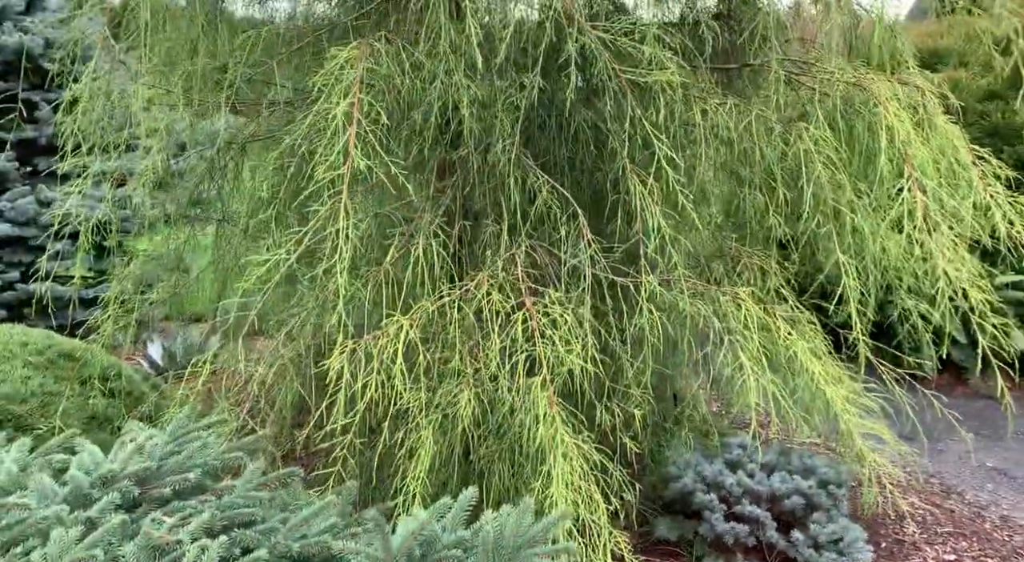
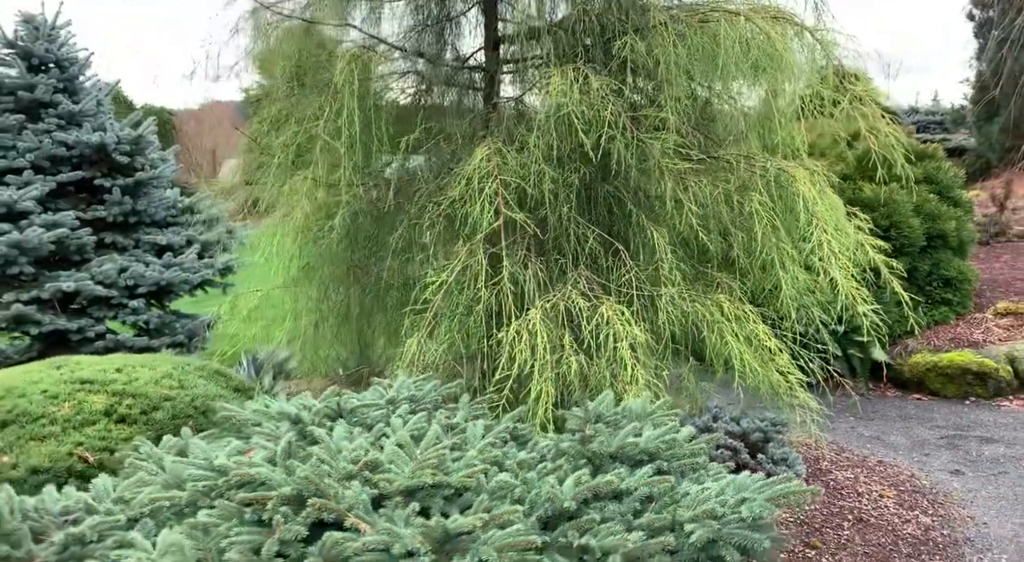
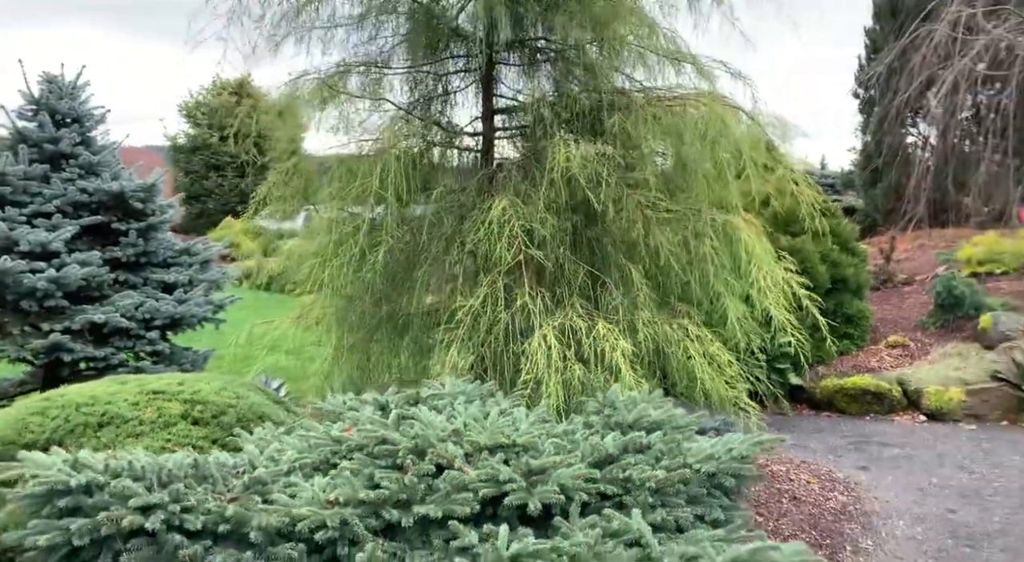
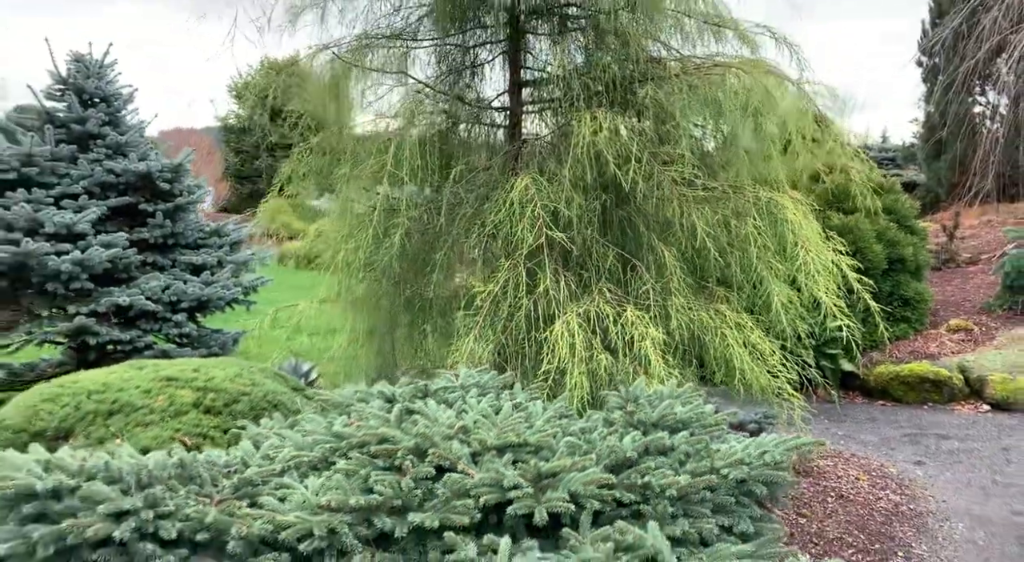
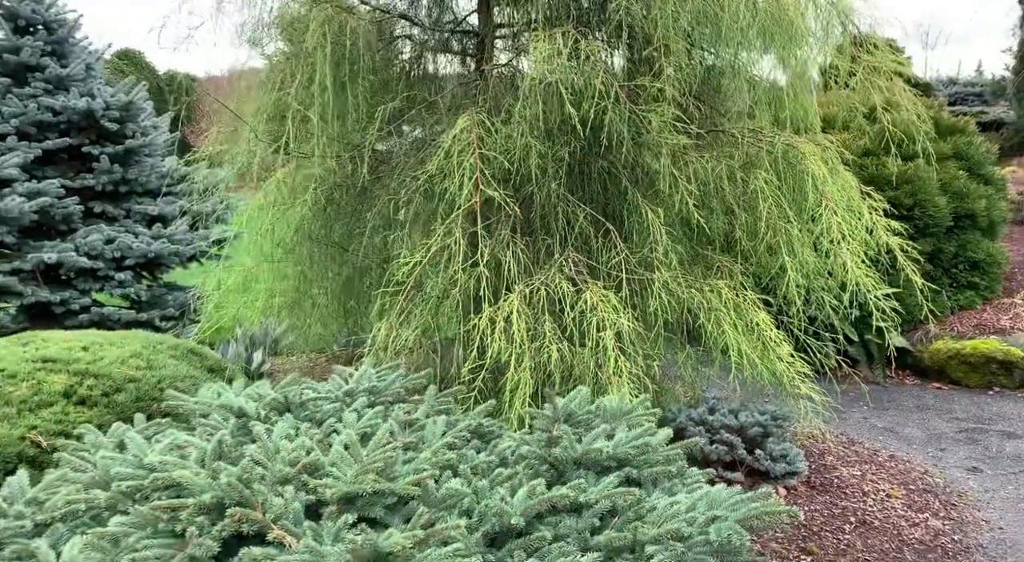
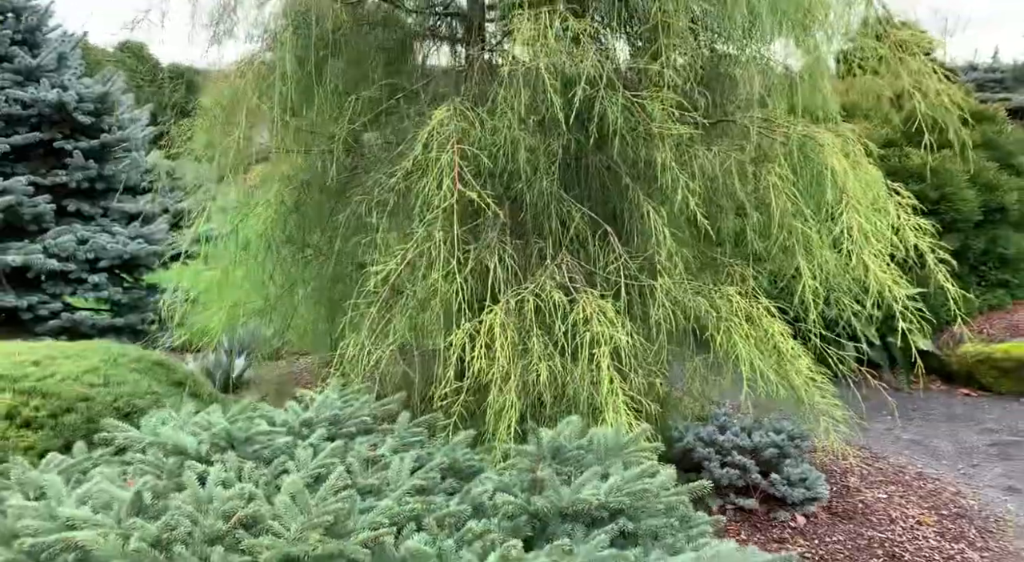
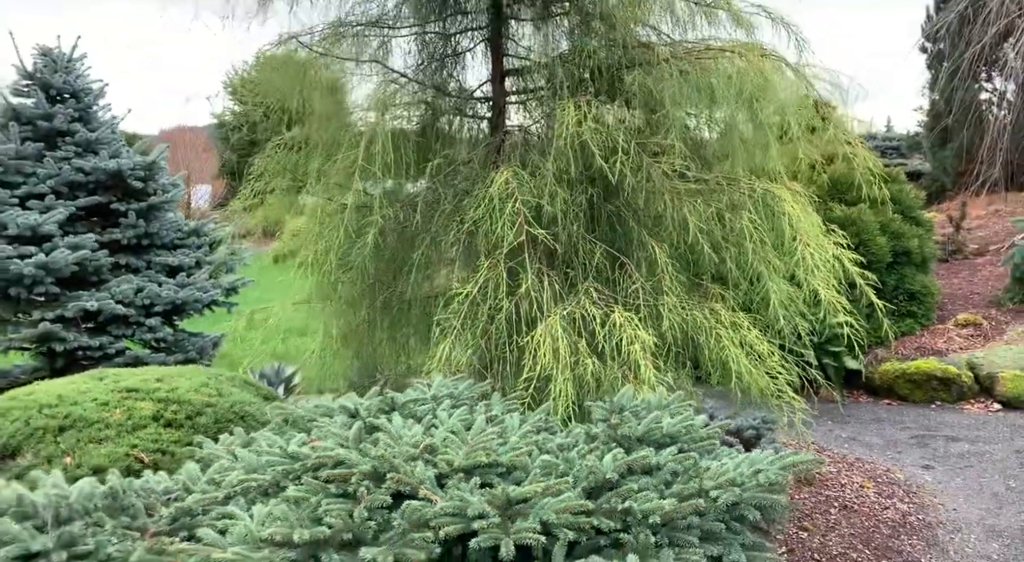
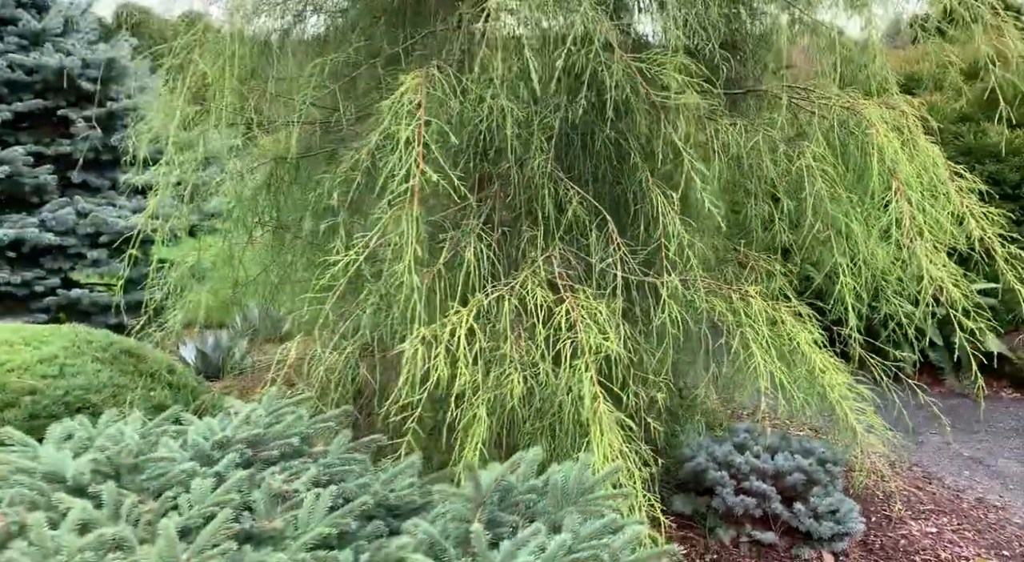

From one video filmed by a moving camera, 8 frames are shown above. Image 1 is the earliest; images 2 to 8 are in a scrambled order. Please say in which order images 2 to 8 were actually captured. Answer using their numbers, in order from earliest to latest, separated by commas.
8, 6, 5, 2, 7, 4, 3
